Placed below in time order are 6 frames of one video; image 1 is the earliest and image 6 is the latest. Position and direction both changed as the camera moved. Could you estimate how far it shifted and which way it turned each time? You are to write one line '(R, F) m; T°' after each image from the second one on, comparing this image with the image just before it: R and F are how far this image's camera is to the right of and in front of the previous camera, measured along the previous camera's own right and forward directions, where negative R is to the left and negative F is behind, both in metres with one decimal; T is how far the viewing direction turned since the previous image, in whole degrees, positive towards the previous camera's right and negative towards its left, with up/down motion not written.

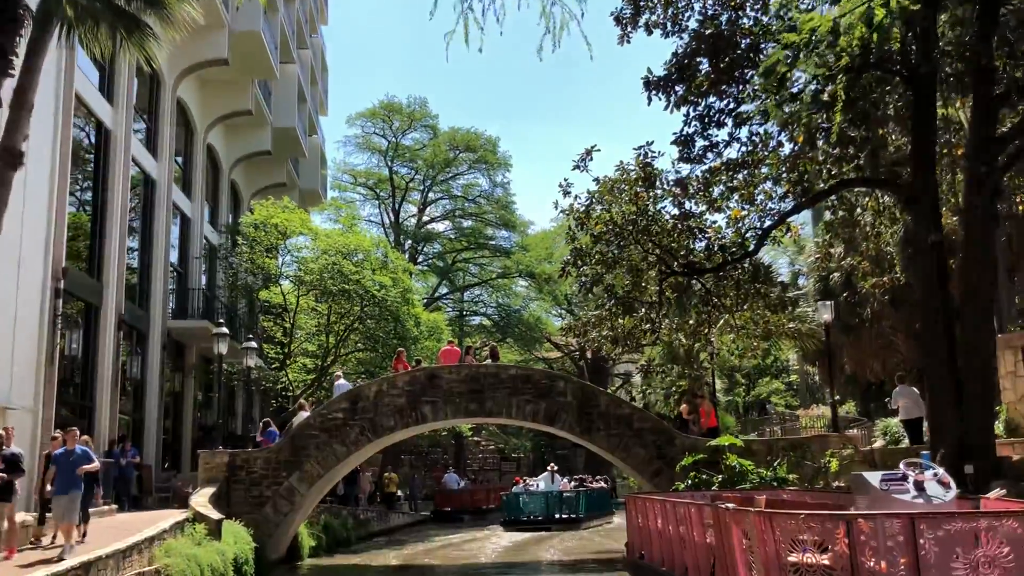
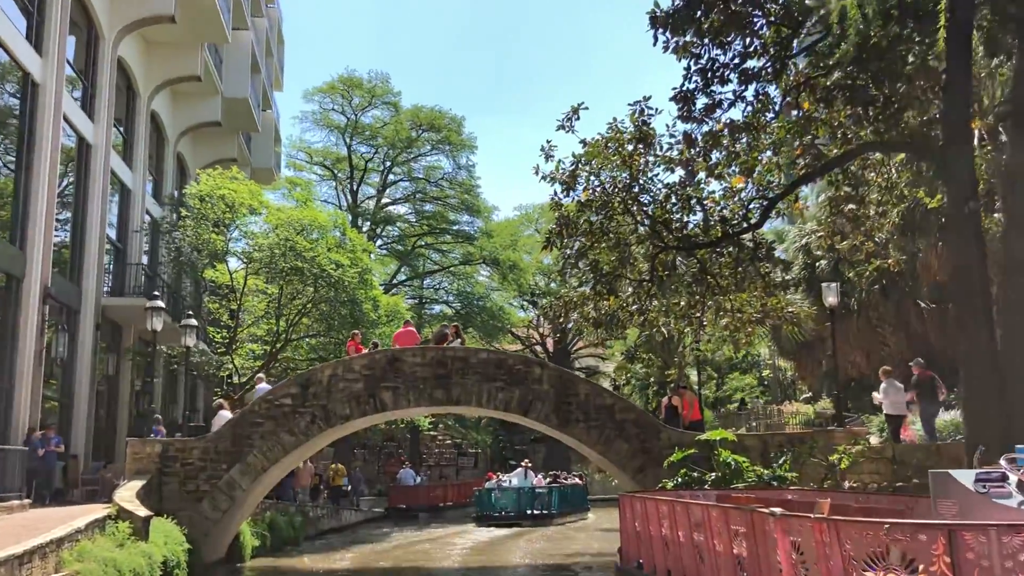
(-0.3, +1.6) m; +3°
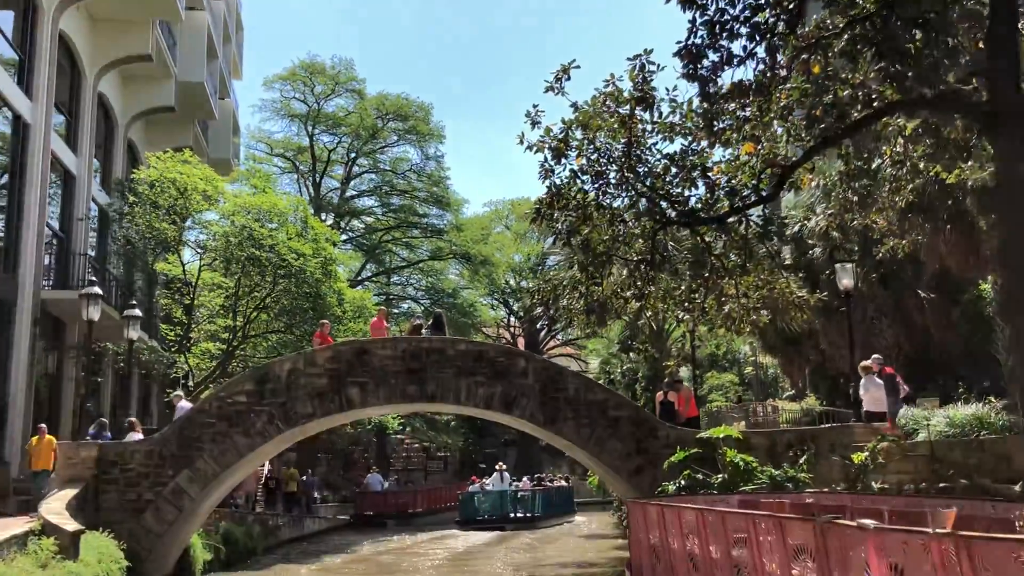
(-0.2, +1.4) m; +2°
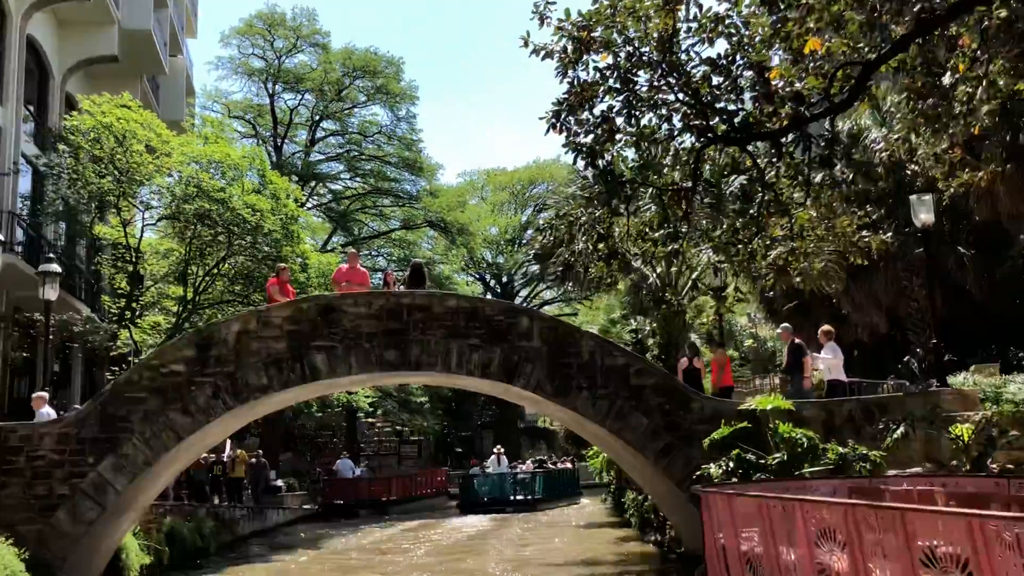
(-0.4, +2.4) m; +2°
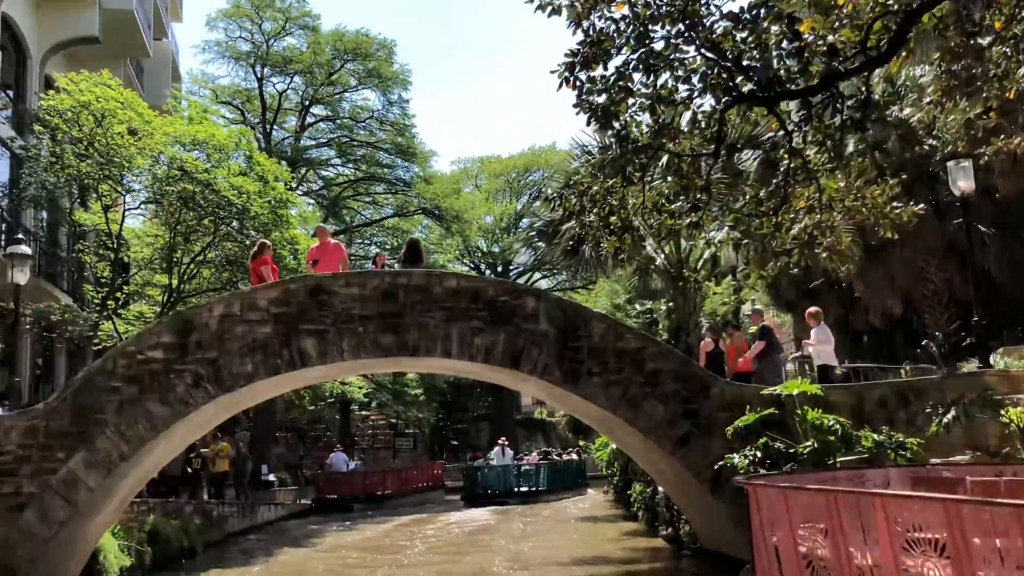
(-0.1, +0.8) m; 0°
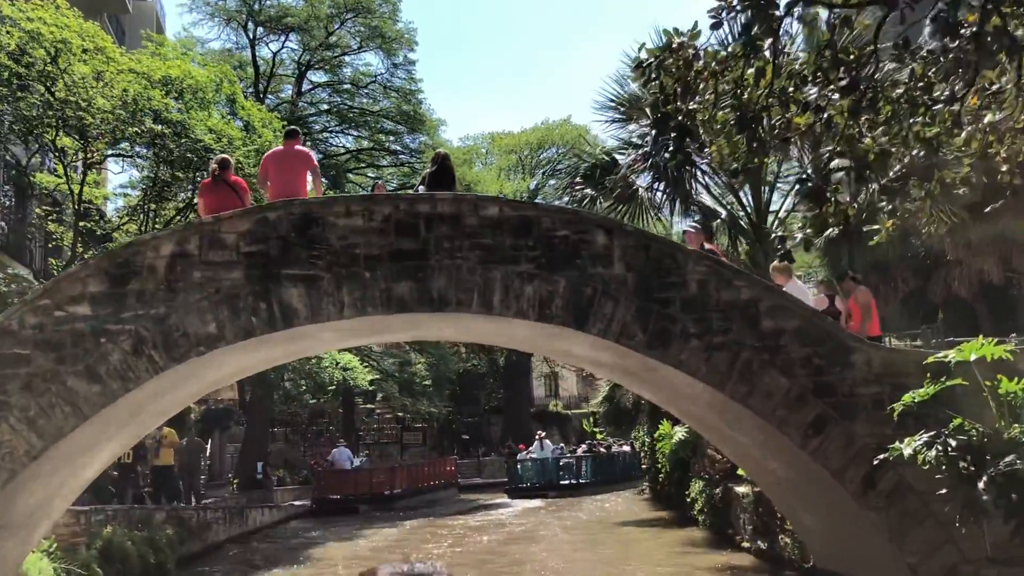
(-0.5, +2.8) m; 0°
